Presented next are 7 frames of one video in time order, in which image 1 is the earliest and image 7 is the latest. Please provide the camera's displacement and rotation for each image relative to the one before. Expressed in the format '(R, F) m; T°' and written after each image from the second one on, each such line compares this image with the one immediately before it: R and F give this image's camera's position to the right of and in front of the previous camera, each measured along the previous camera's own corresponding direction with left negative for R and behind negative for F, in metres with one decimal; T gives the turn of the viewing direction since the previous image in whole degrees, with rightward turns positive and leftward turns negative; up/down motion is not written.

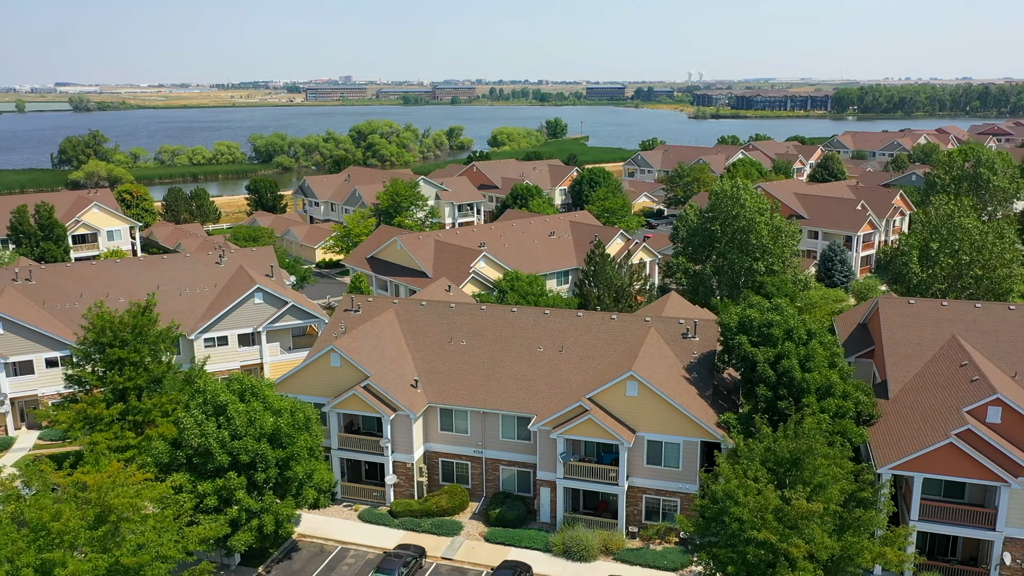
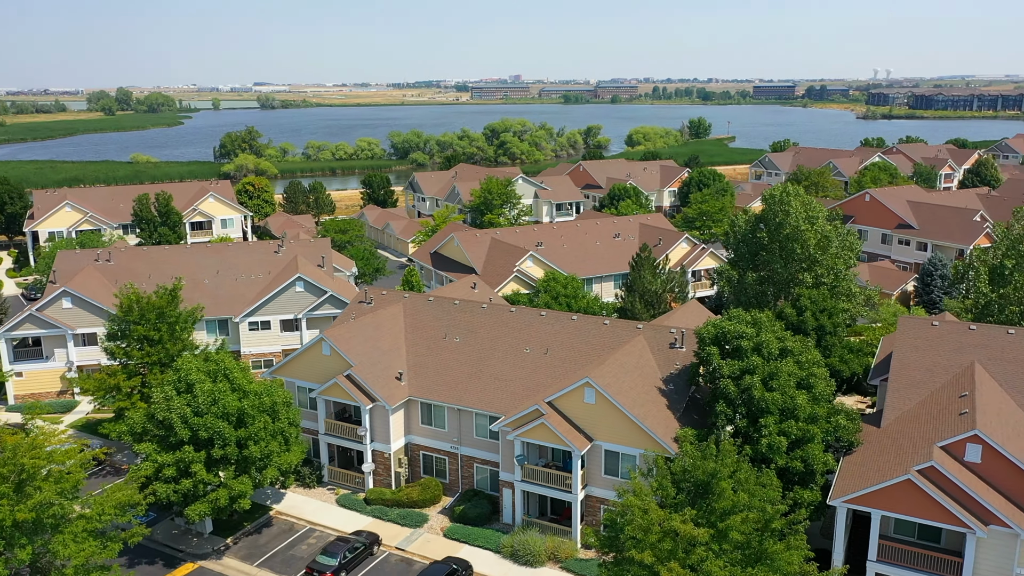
(+6.2, +0.6) m; -11°
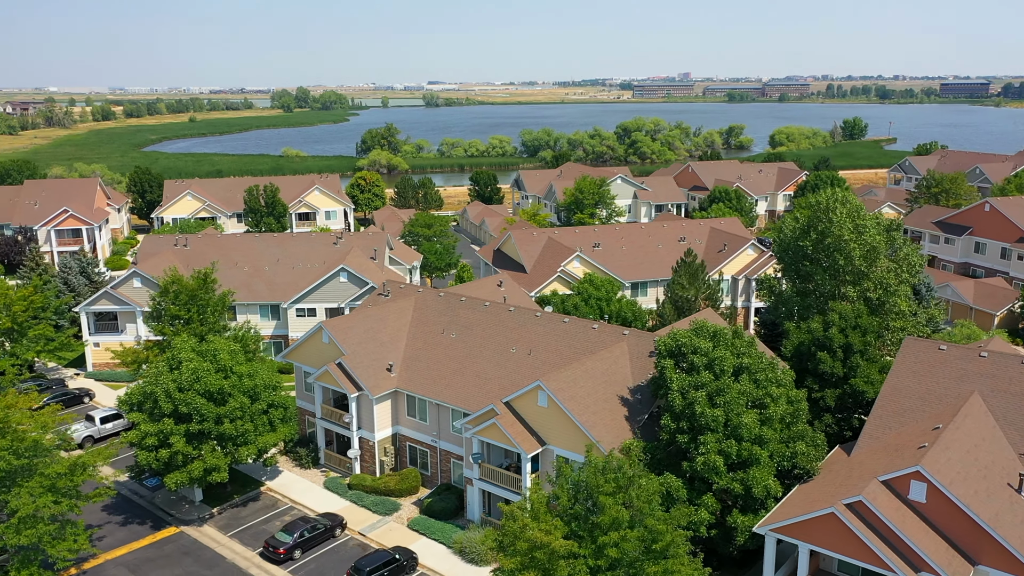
(+6.2, +0.6) m; -11°
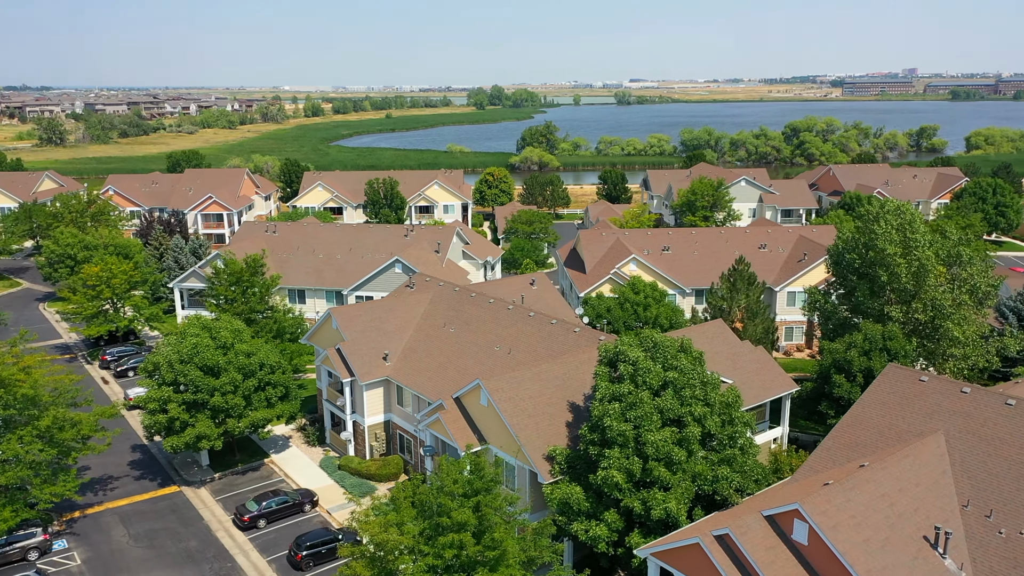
(+7.4, +0.9) m; -13°
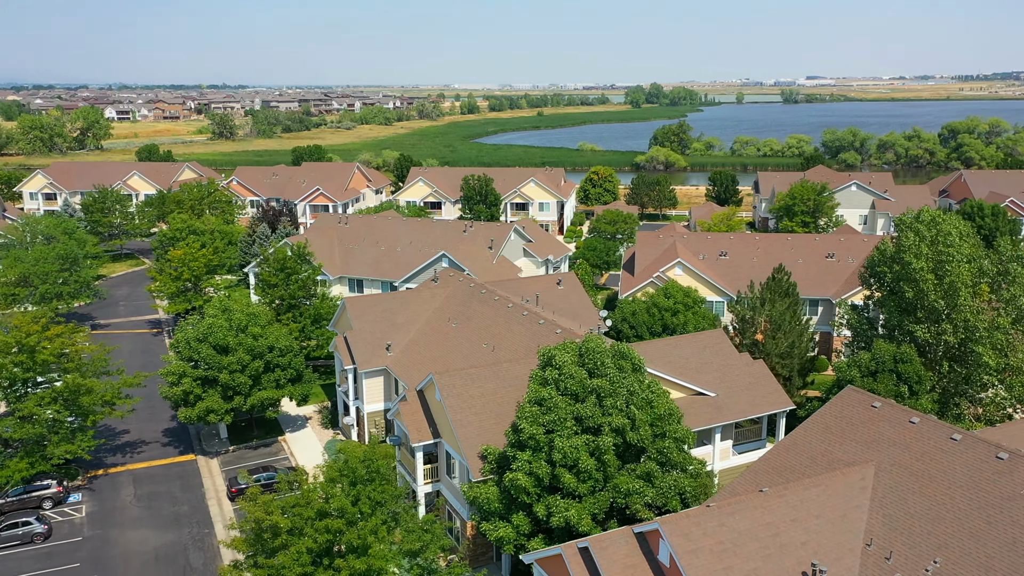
(+6.1, +0.5) m; -11°
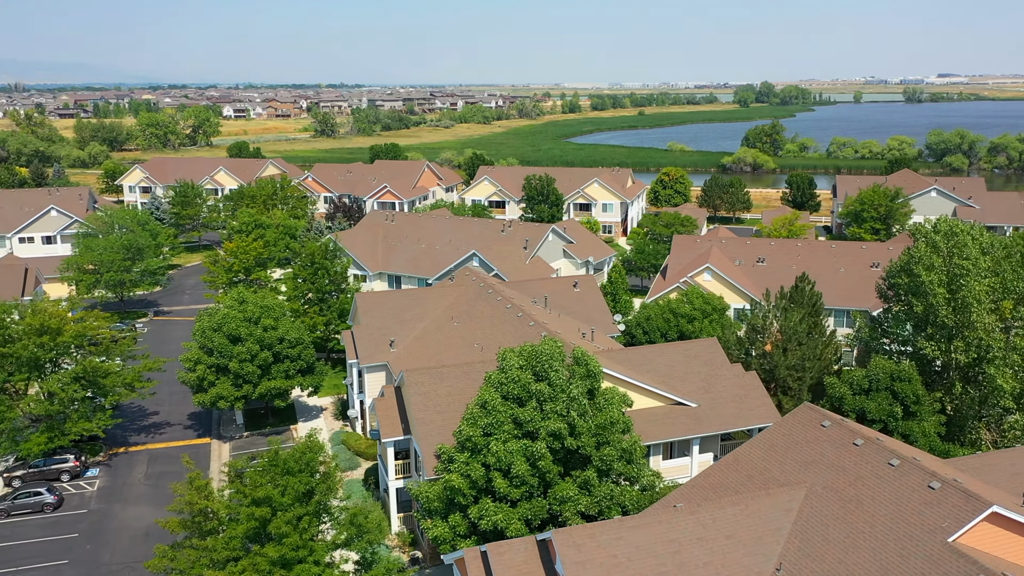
(+4.1, +0.2) m; -7°
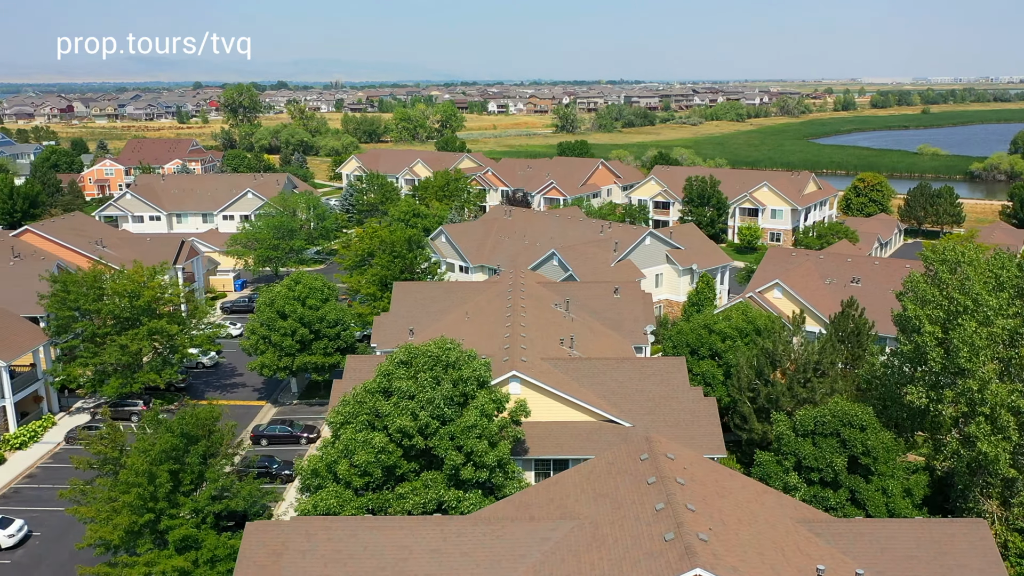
(+10.1, +1.5) m; -18°
